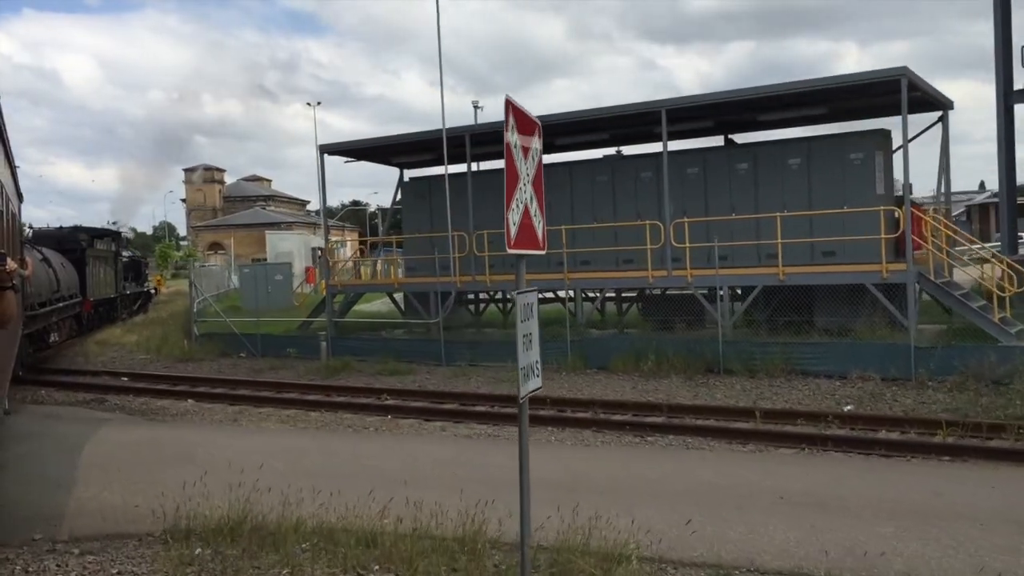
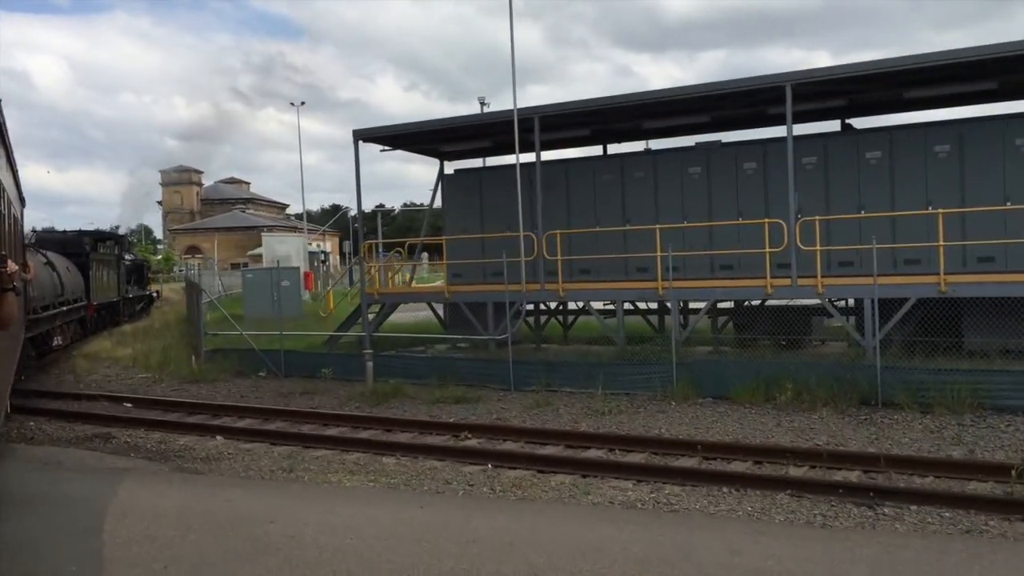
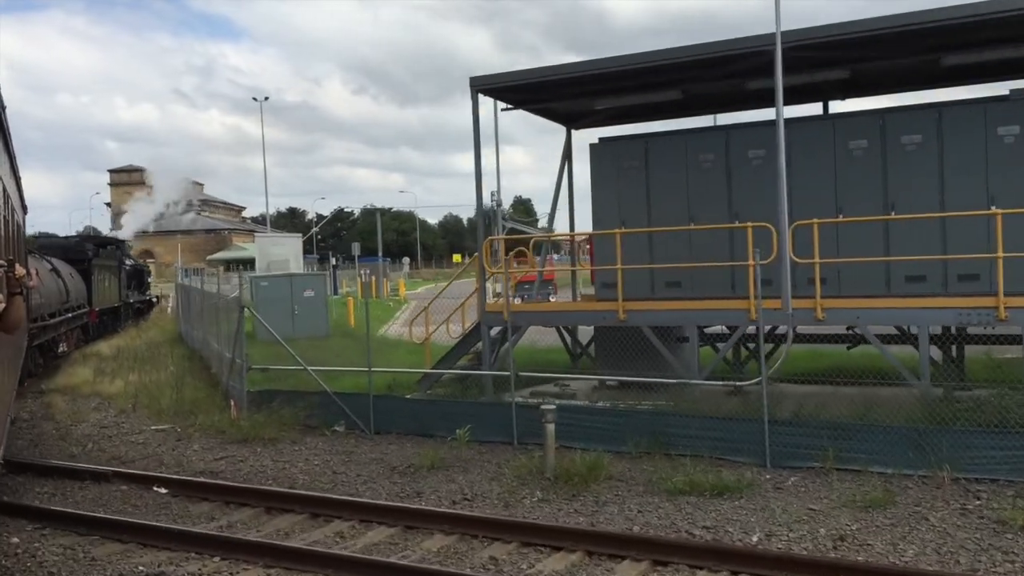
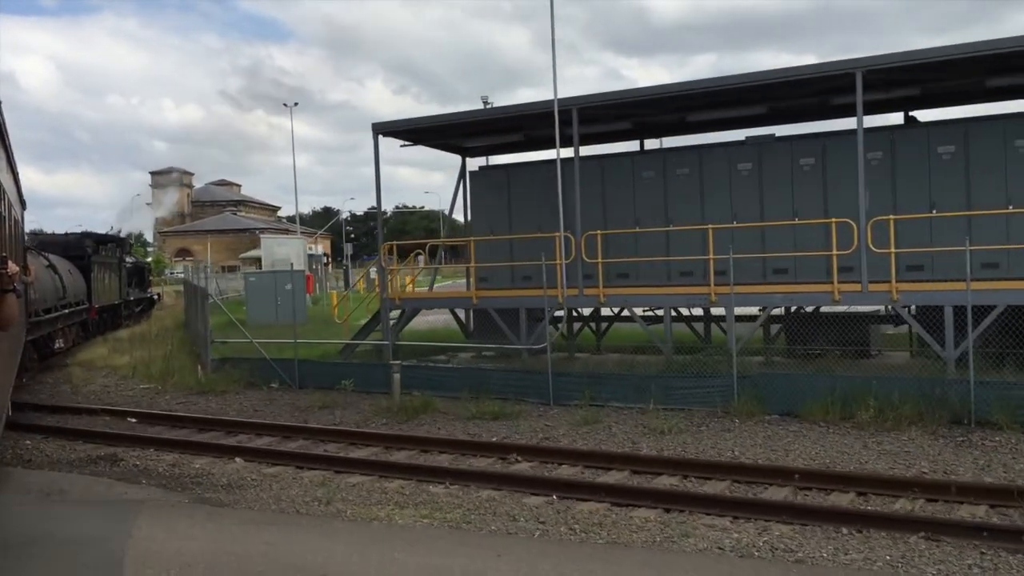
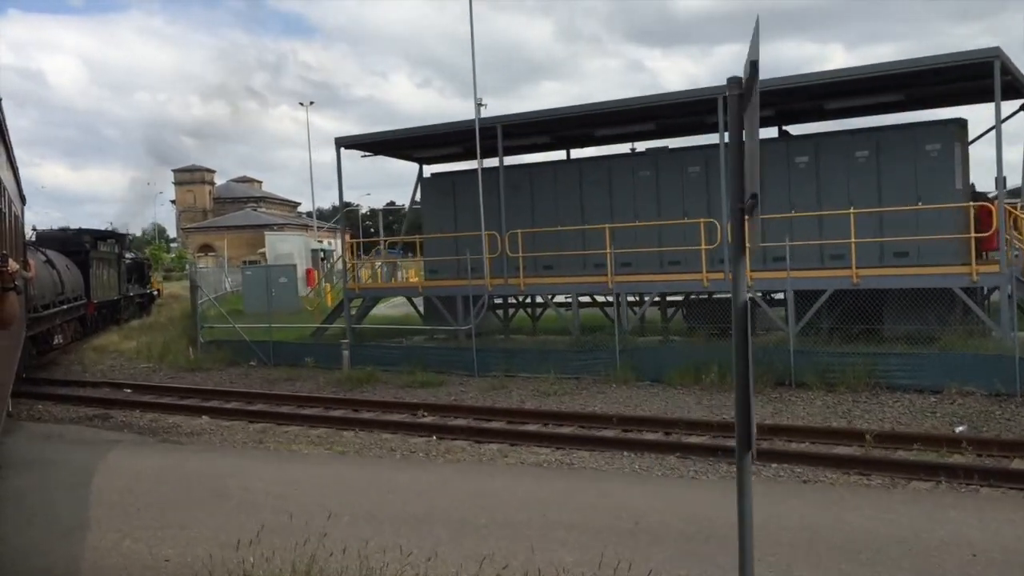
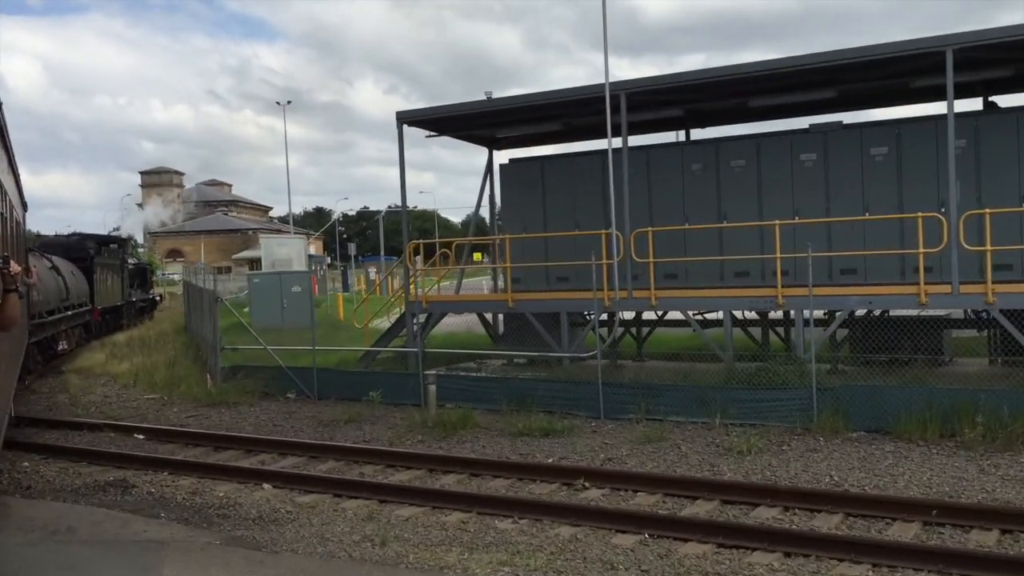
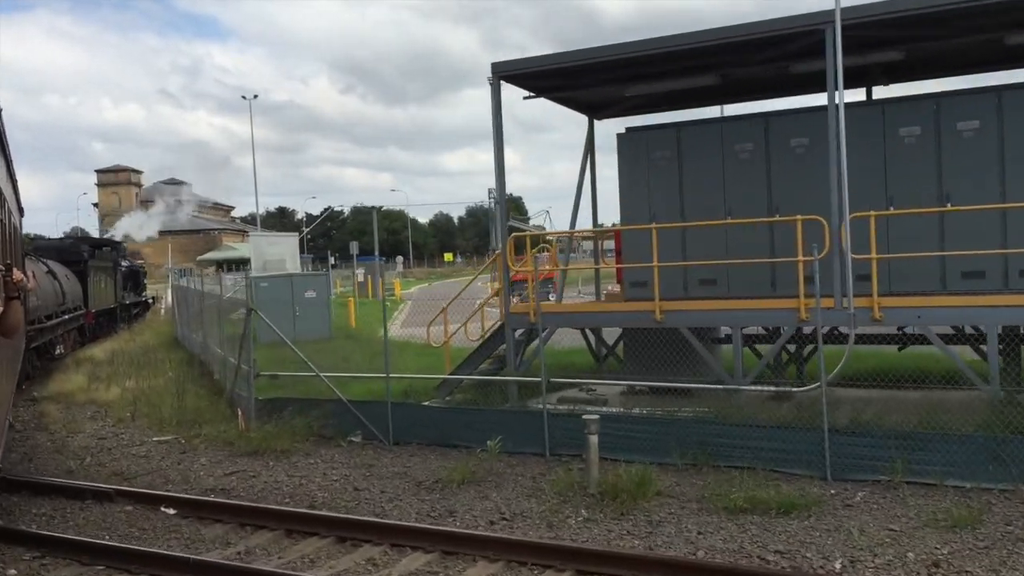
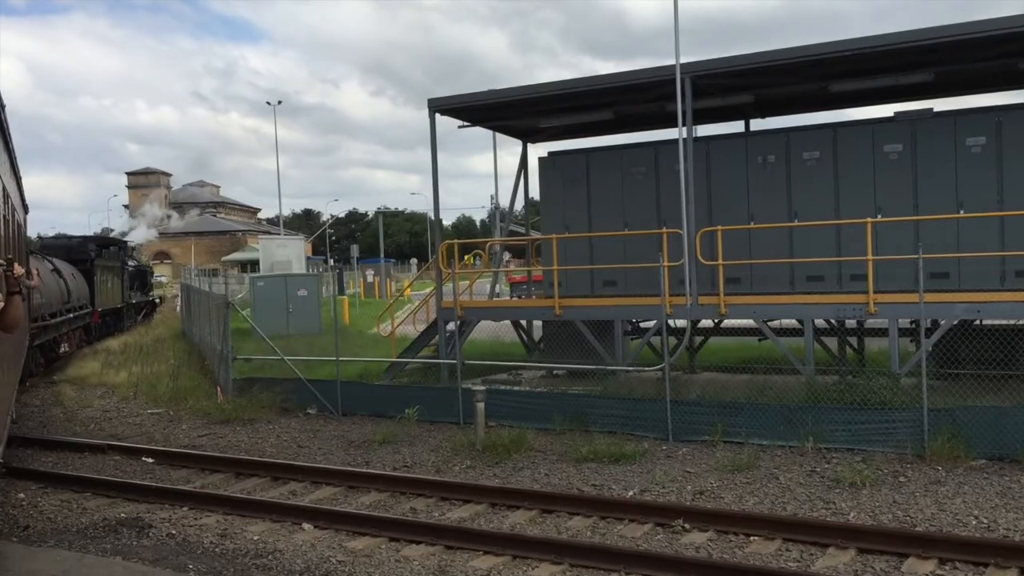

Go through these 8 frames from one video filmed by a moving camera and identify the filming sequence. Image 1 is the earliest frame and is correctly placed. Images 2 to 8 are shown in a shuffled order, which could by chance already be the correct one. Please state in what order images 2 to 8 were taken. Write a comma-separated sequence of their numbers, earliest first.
5, 2, 4, 6, 8, 3, 7
